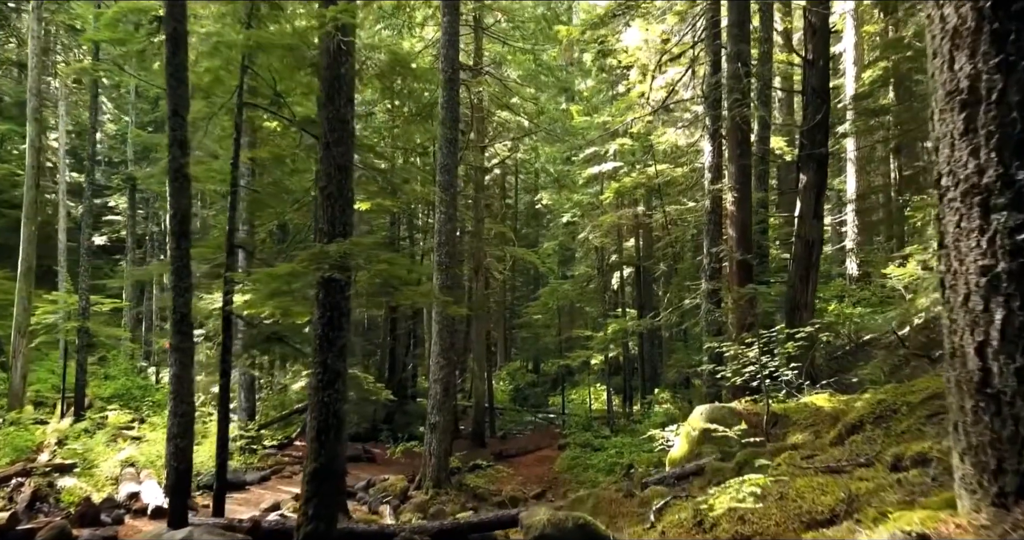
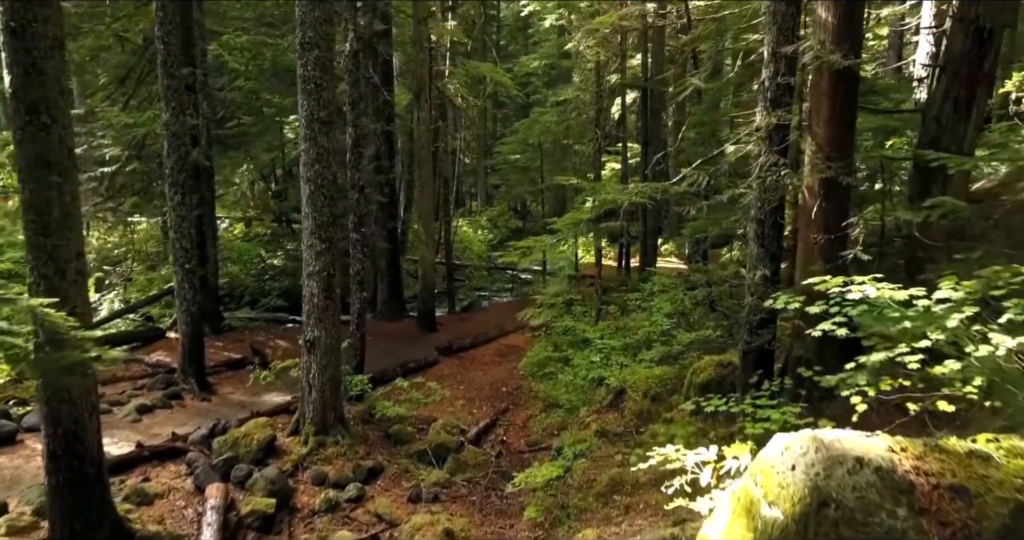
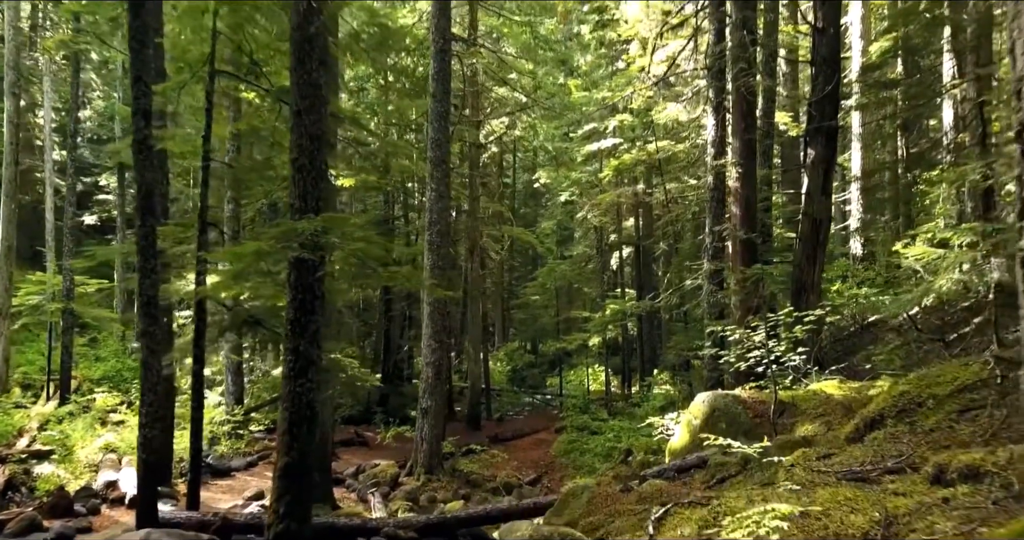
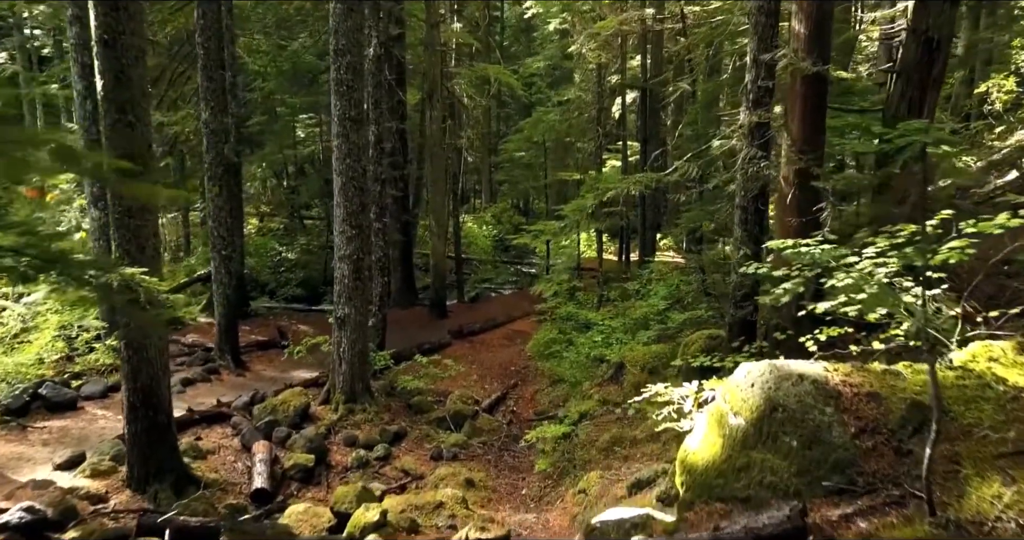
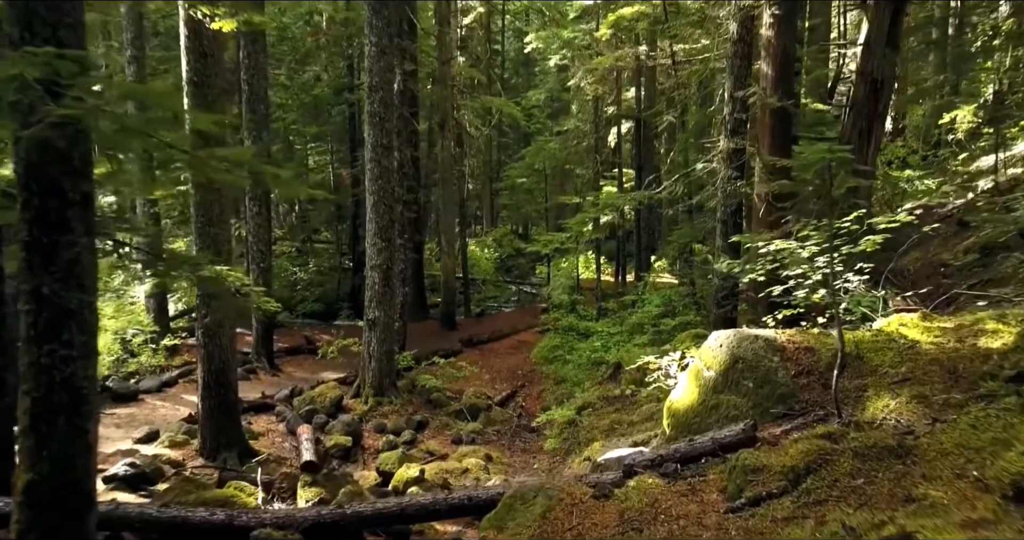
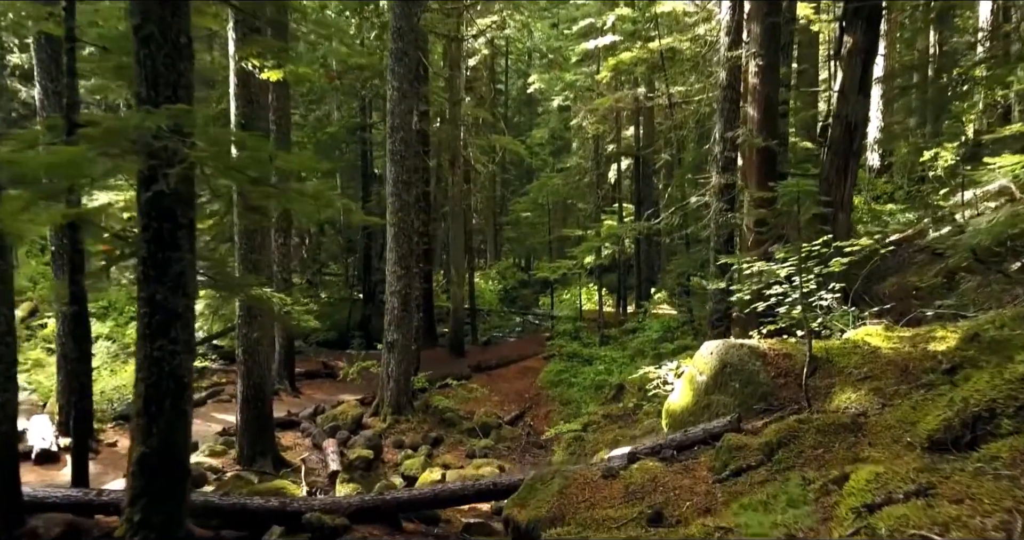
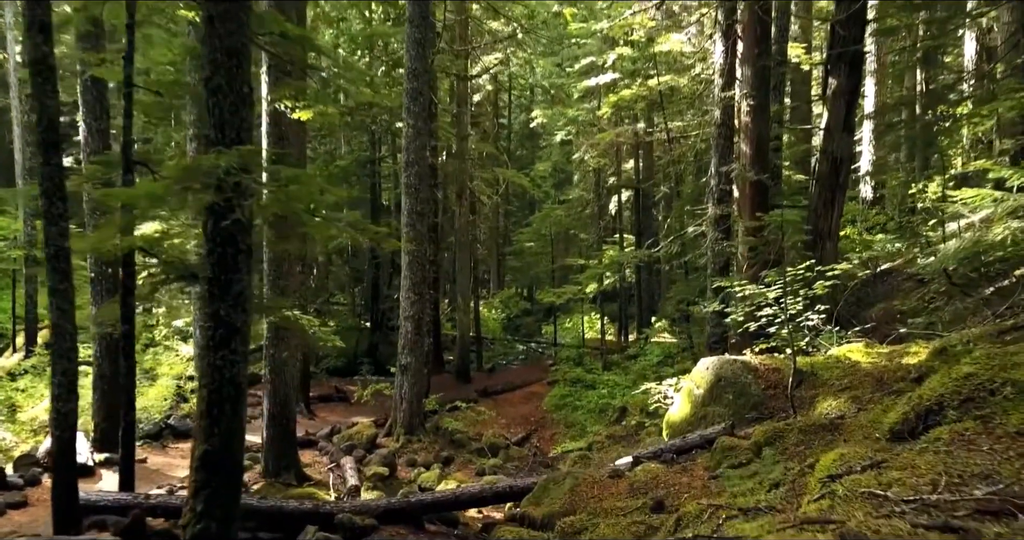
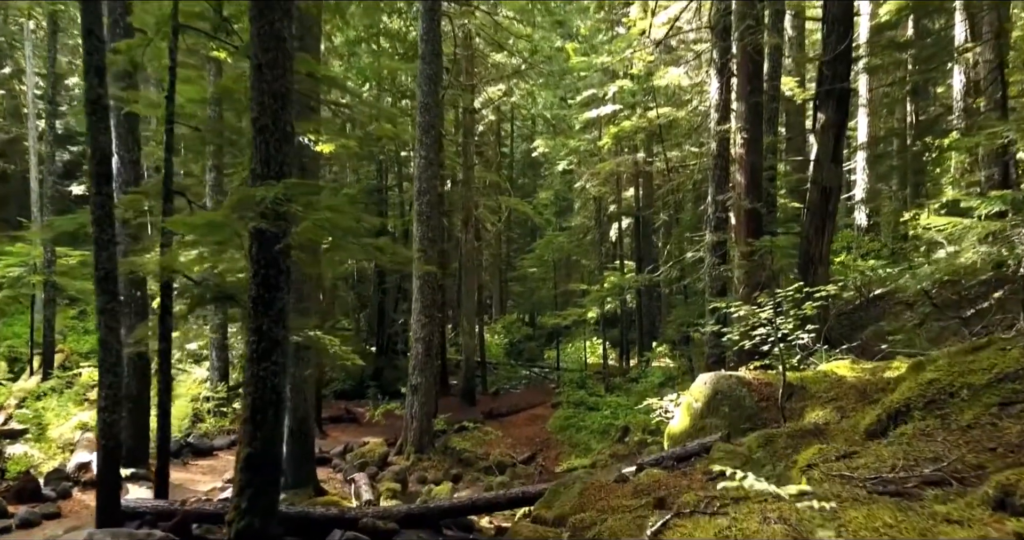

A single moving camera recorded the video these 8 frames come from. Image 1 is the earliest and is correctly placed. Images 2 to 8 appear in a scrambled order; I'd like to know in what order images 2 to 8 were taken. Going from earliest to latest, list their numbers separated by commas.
3, 8, 7, 6, 5, 4, 2
